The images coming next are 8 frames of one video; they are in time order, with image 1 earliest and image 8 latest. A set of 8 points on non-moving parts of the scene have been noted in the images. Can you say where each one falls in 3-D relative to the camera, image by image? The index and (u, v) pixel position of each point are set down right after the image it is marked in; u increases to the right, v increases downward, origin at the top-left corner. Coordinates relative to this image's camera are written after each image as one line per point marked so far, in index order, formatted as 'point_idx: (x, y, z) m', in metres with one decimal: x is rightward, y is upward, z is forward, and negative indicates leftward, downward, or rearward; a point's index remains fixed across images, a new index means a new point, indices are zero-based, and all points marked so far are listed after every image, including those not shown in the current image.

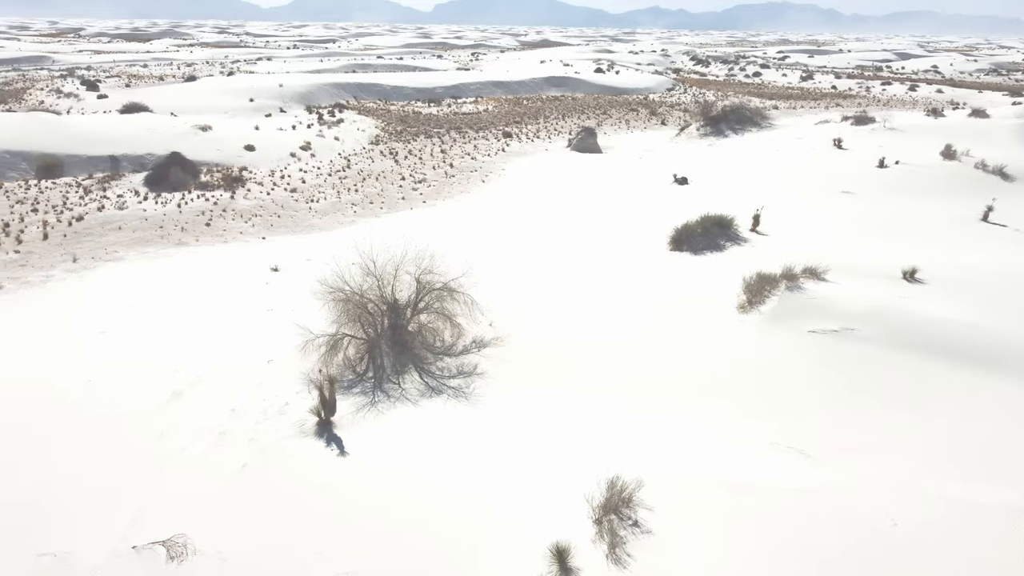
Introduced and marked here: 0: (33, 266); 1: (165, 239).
0: (-9.5, +0.4, +16.4) m
1: (-7.8, +1.1, +18.5) m
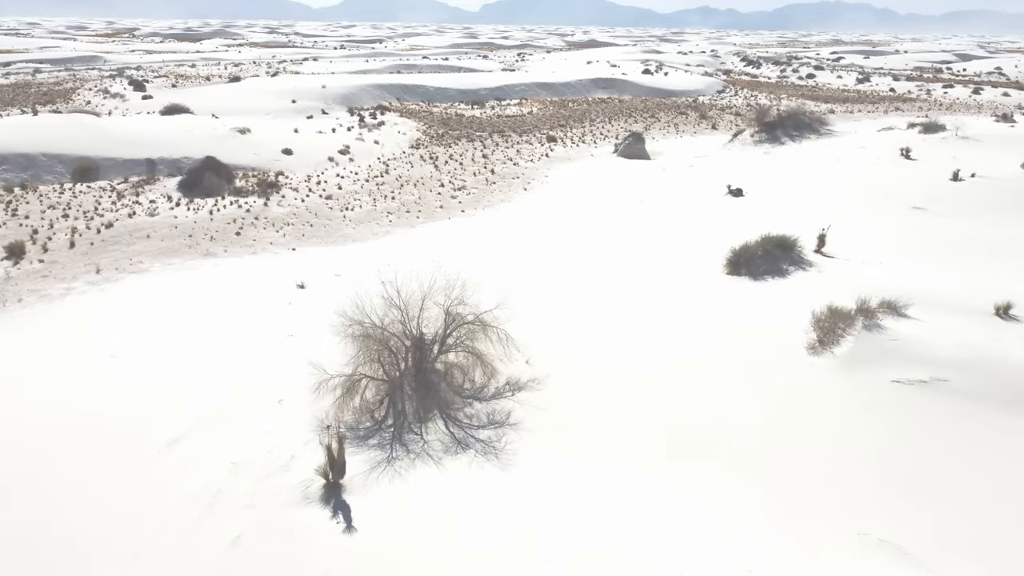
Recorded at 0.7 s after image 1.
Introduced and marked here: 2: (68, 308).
0: (-8.8, +0.2, +15.8) m
1: (-6.9, +0.9, +17.8) m
2: (-7.6, -0.4, +14.0) m
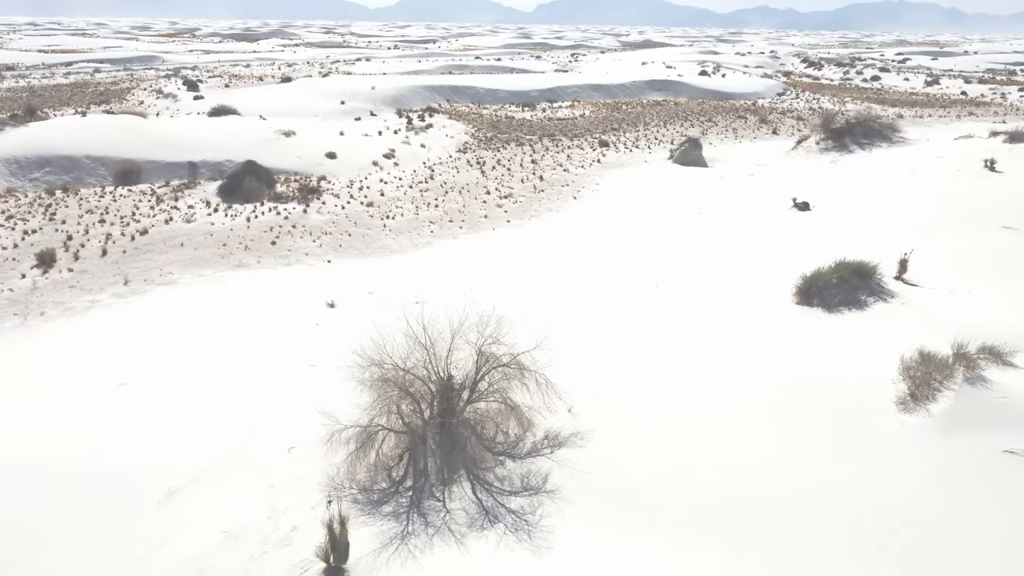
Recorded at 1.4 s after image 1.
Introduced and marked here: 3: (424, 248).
0: (-7.9, 0.0, +15.2) m
1: (-5.9, +0.6, +17.1) m
2: (-6.9, -0.6, +13.4) m
3: (-2.0, +0.9, +18.4) m
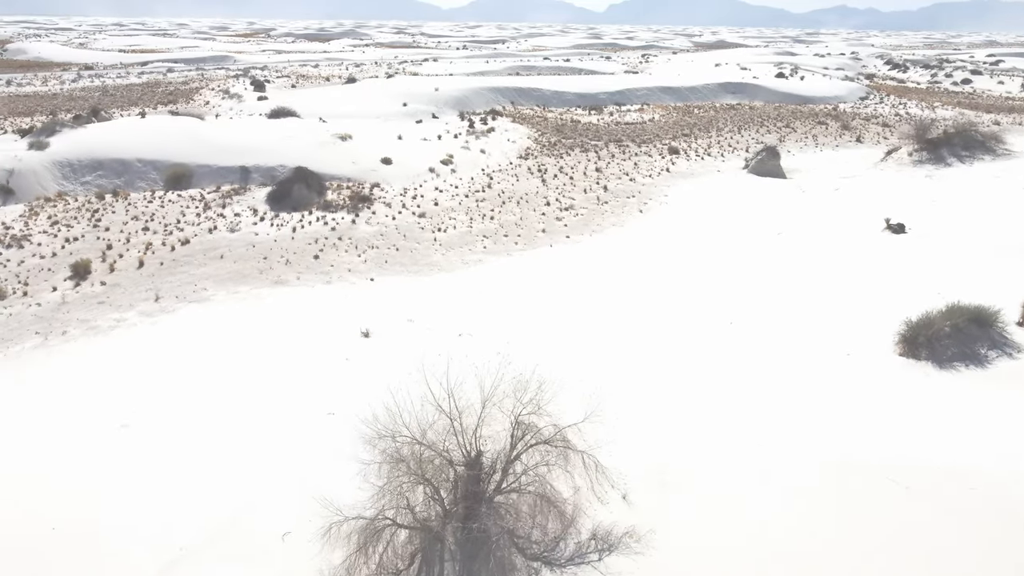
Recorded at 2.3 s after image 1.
0: (-7.0, -0.3, +14.3) m
1: (-4.8, +0.3, +16.1) m
2: (-6.1, -0.9, +12.4) m
3: (-0.8, +0.5, +17.1) m
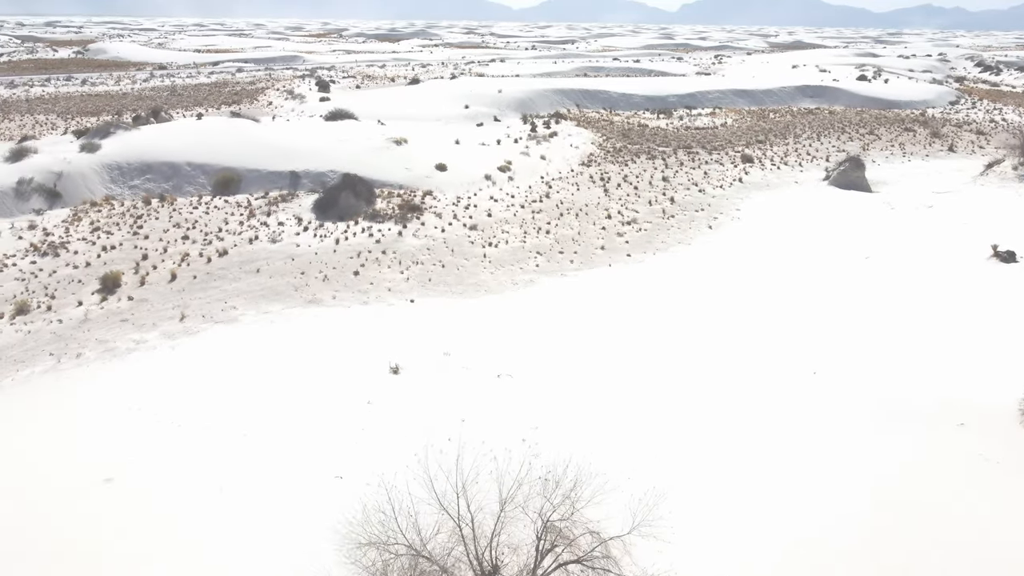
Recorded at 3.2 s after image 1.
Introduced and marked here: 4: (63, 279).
0: (-6.2, -0.5, +13.5) m
1: (-3.9, -0.1, +15.0) m
2: (-5.5, -1.2, +11.5) m
3: (+0.2, 0.0, +15.7) m
4: (-8.4, +0.2, +15.5) m
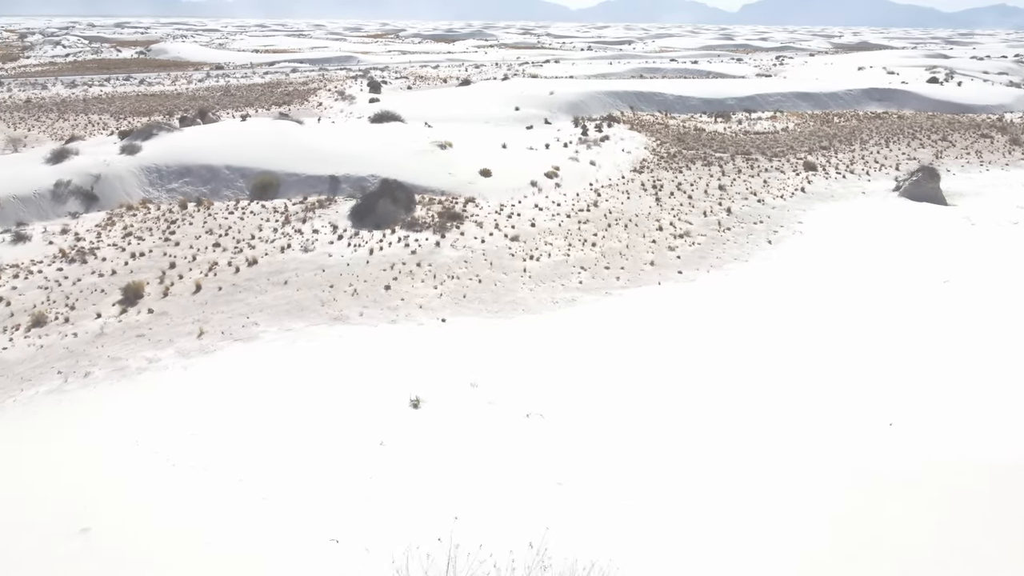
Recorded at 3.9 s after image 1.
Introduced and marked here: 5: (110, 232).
0: (-5.6, -0.8, +12.8) m
1: (-3.2, -0.3, +14.2) m
2: (-5.0, -1.5, +10.8) m
3: (+1.0, -0.3, +14.6) m
4: (-7.7, 0.0, +14.9) m
5: (-9.1, +1.3, +18.6) m
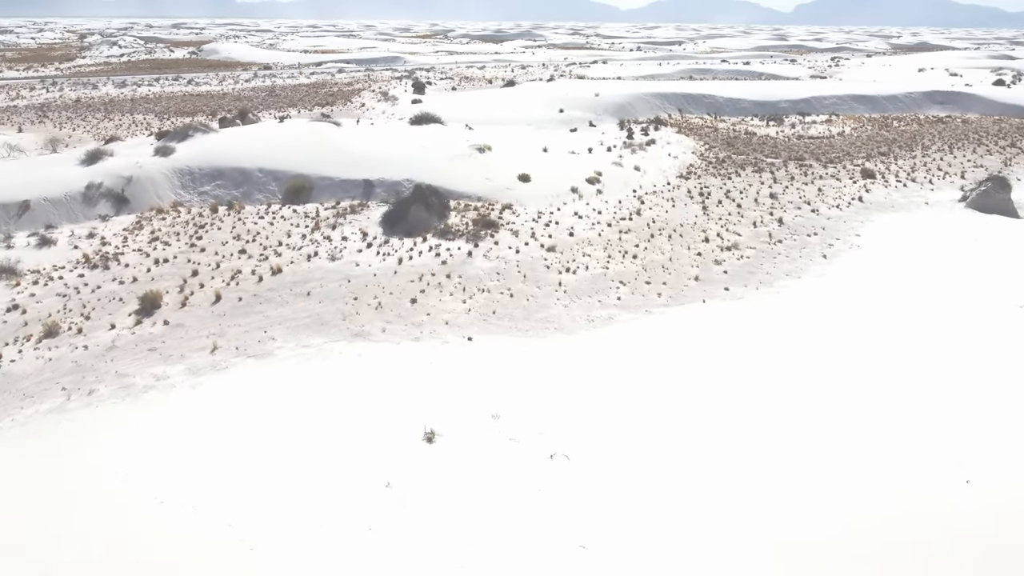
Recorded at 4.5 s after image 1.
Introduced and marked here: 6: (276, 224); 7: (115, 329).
0: (-5.2, -0.9, +12.2) m
1: (-2.7, -0.5, +13.4) m
2: (-4.7, -1.6, +10.1) m
3: (+1.5, -0.6, +13.7) m
4: (-7.1, -0.1, +14.4) m
5: (-8.3, +1.2, +18.2) m
6: (-5.5, +1.5, +19.4) m
7: (-6.3, -0.6, +13.0) m
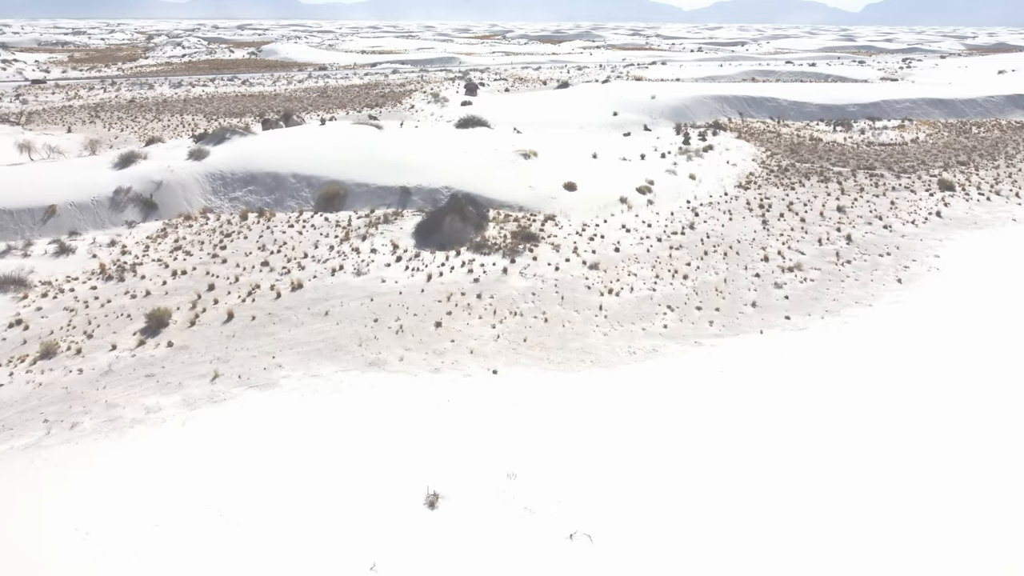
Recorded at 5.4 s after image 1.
0: (-4.8, -1.2, +11.2) m
1: (-2.2, -0.9, +12.3) m
2: (-4.5, -1.9, +9.1) m
3: (+2.0, -1.0, +12.2) m
4: (-6.6, -0.4, +13.5) m
5: (-7.4, +0.9, +17.4) m
6: (-4.6, +1.2, +18.4) m
7: (-5.8, -0.9, +12.1) m
